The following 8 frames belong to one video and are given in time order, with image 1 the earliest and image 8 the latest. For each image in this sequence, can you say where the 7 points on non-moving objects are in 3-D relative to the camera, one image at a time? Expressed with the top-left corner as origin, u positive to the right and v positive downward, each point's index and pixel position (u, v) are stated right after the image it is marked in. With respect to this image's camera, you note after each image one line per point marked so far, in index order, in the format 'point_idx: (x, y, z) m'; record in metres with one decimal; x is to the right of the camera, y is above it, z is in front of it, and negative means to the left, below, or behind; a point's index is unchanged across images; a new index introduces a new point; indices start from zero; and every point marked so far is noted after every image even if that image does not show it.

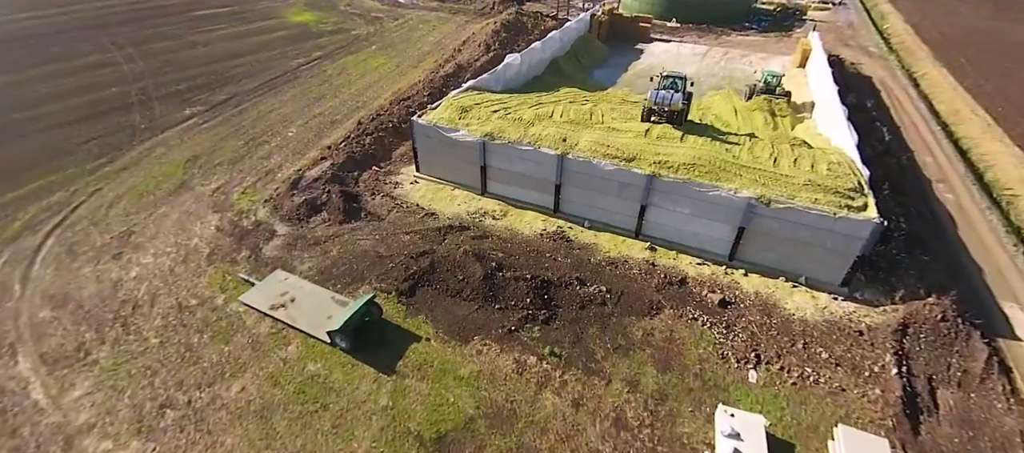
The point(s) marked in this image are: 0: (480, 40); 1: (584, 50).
0: (-1.2, +7.1, +17.6) m
1: (+2.9, +7.0, +18.1) m
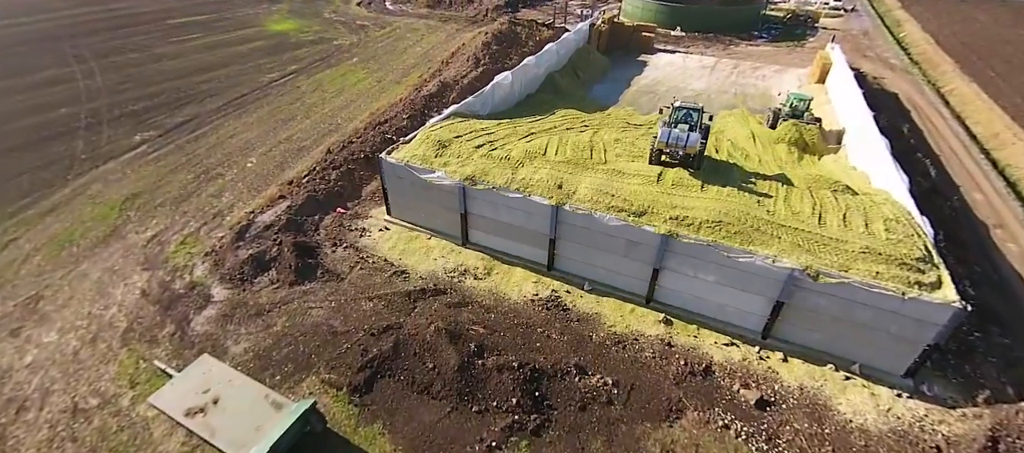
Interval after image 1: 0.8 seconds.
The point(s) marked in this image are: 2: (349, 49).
0: (-1.5, +6.1, +16.1) m
1: (+2.6, +5.9, +16.6) m
2: (-6.8, +7.3, +19.1) m
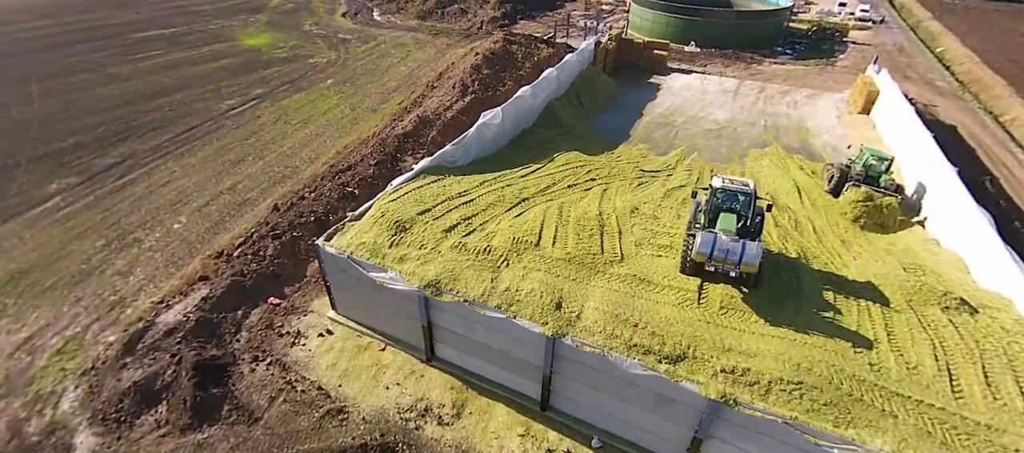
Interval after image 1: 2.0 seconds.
0: (-1.7, +4.6, +14.0) m
1: (+2.4, +4.4, +14.5) m
2: (-6.9, +5.8, +17.1) m
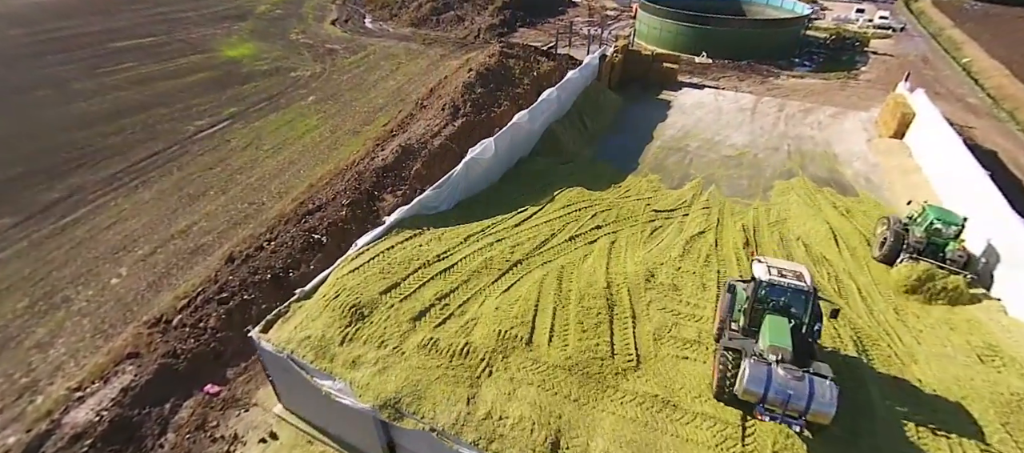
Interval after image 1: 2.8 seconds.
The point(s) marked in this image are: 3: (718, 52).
0: (-1.8, +3.7, +12.8) m
1: (+2.3, +3.4, +13.2) m
2: (-7.0, +4.9, +15.8) m
3: (+8.5, +7.2, +19.0) m
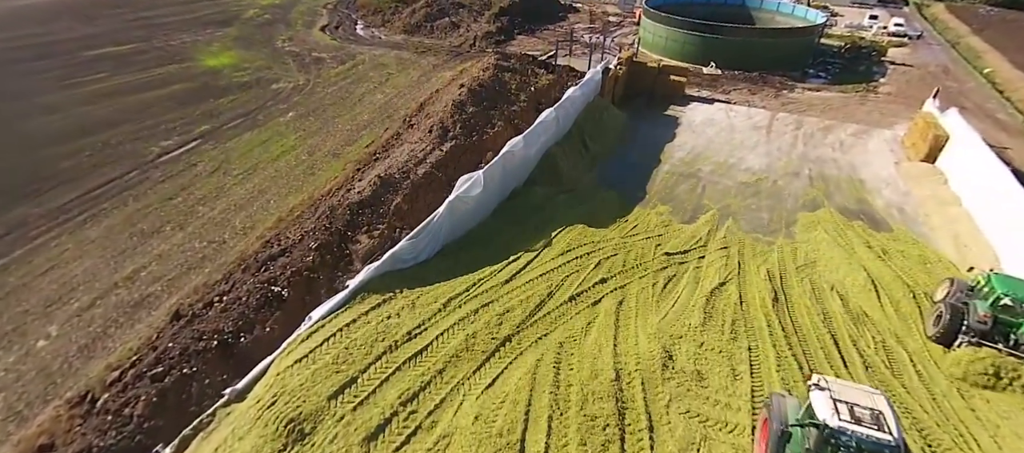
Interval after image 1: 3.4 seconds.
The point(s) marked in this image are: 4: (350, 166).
0: (-1.9, +2.9, +11.7) m
1: (+2.2, +2.7, +12.2) m
2: (-7.2, +4.1, +14.8) m
3: (+8.4, +6.4, +17.9) m
4: (-3.9, +1.5, +11.0) m
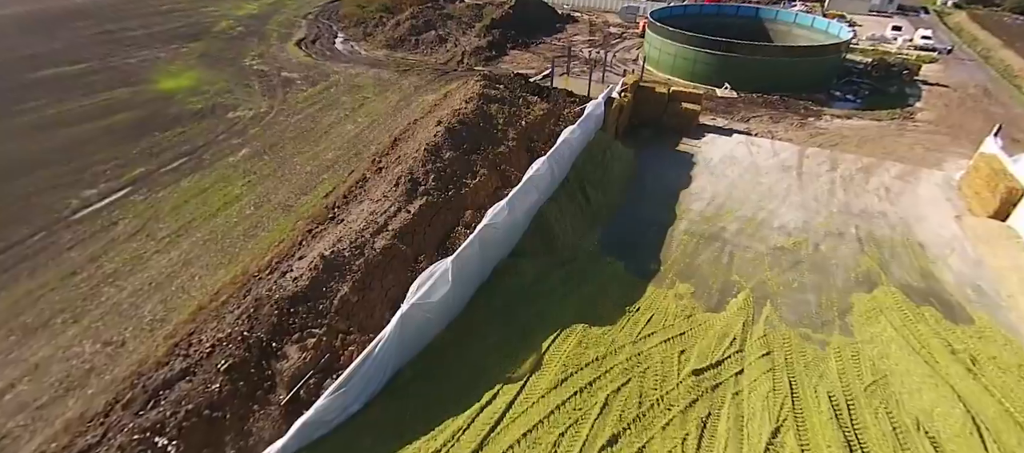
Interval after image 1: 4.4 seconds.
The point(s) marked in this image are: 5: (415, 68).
0: (-2.2, +1.4, +9.8) m
1: (+1.9, +1.3, +10.3) m
2: (-7.5, +2.7, +12.9) m
3: (+8.1, +5.0, +16.1) m
4: (-4.2, 0.0, +9.1) m
5: (-3.7, +6.1, +17.7) m
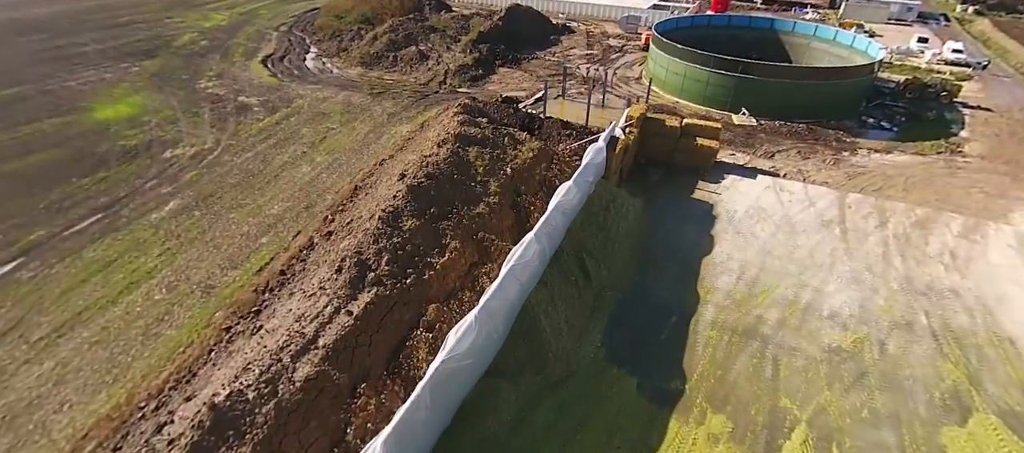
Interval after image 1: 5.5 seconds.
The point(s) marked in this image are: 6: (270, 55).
0: (-2.6, 0.0, +7.8) m
1: (+1.5, -0.2, +8.3) m
2: (-7.8, +1.2, +10.8) m
3: (+7.7, +3.6, +14.1) m
4: (-4.5, -1.4, +7.1) m
5: (-4.1, +4.6, +15.7) m
6: (-10.0, +7.1, +19.1) m
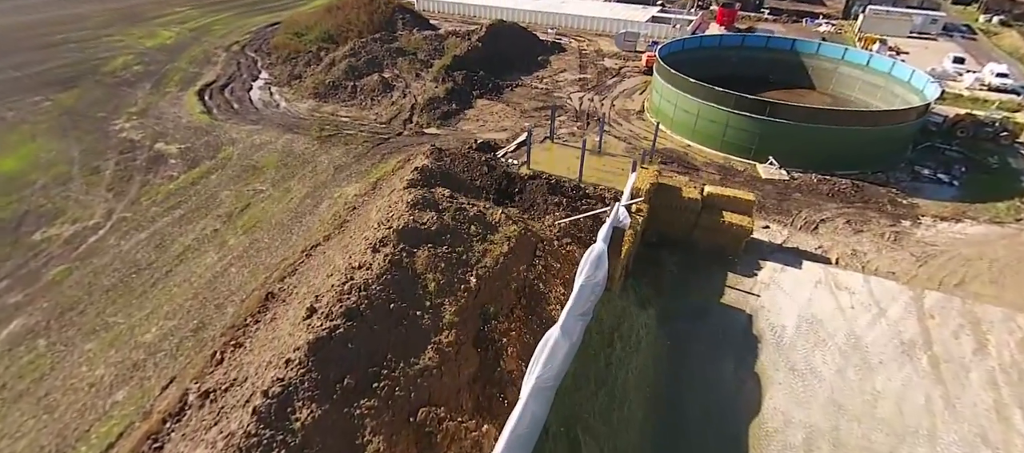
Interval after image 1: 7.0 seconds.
0: (-3.1, -2.0, +5.2) m
1: (+1.1, -2.1, +5.7) m
2: (-8.4, -0.8, +8.2) m
3: (+7.1, +1.8, +11.6) m
4: (-5.0, -3.4, +4.4) m
5: (-4.8, +2.7, +13.1) m
6: (-10.7, +5.1, +16.4) m
